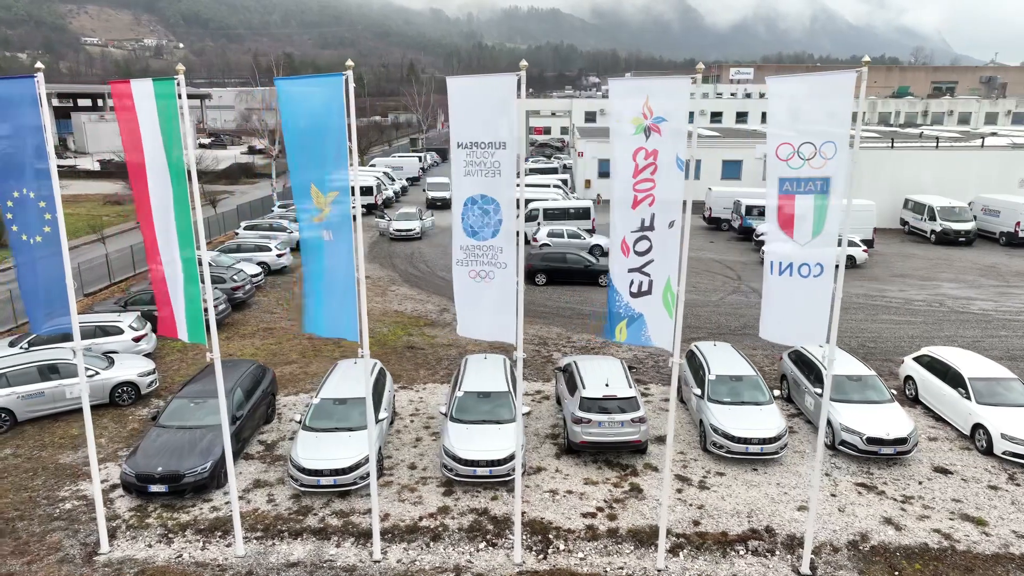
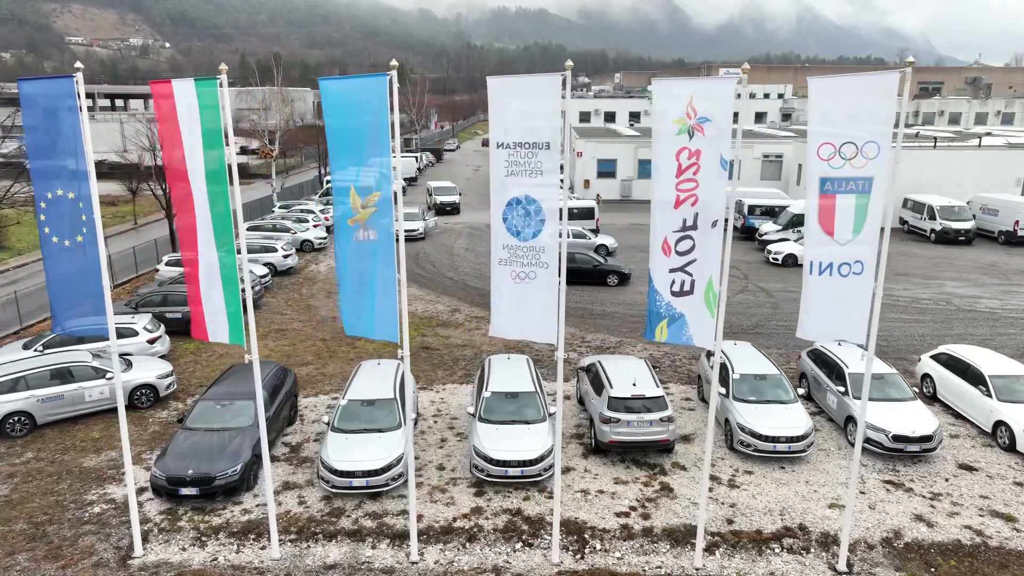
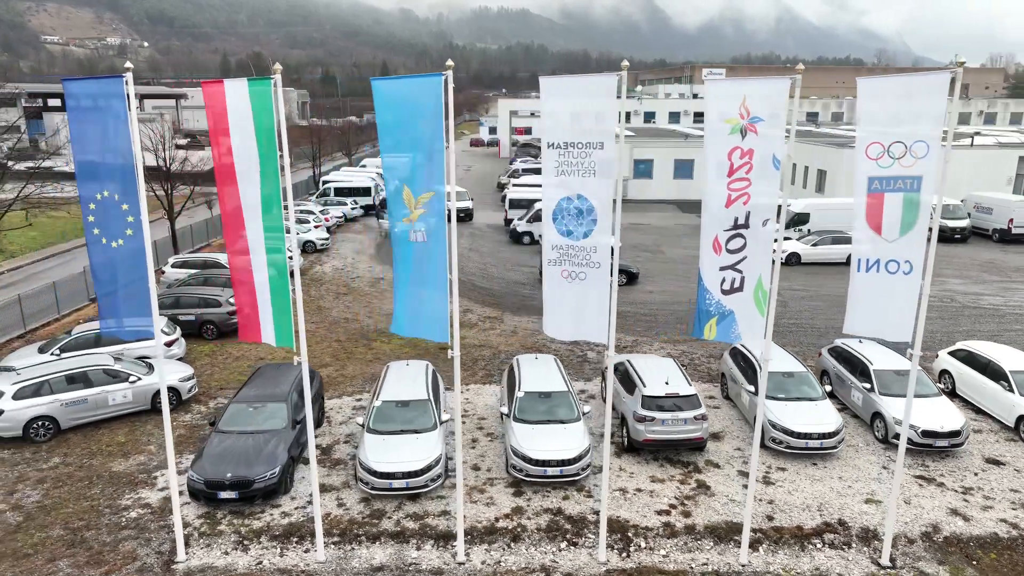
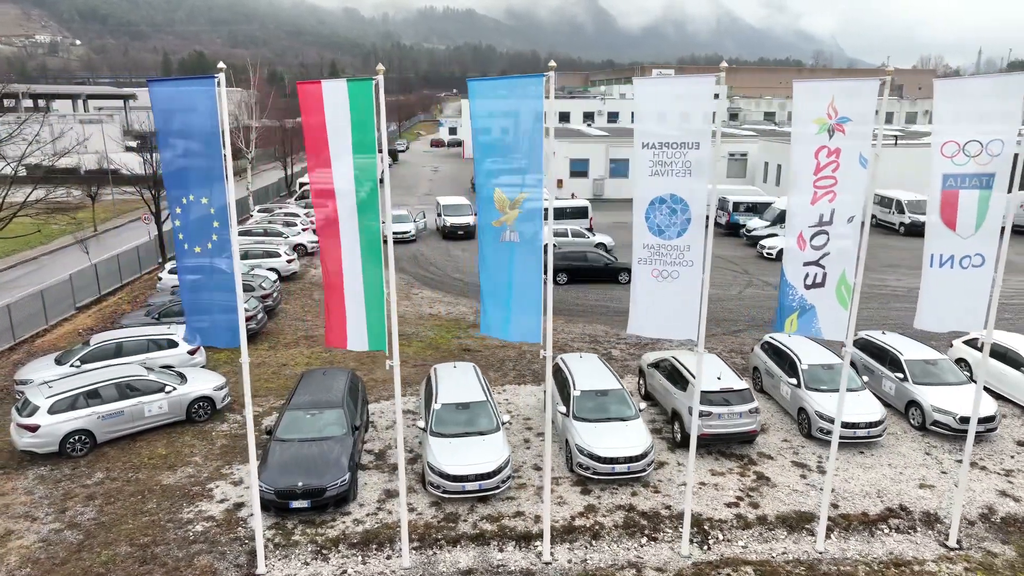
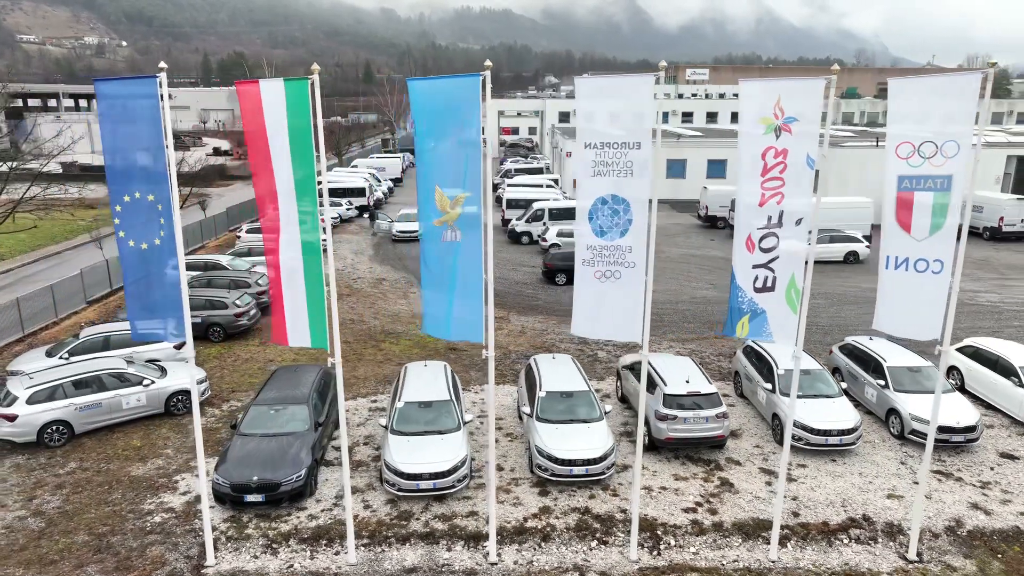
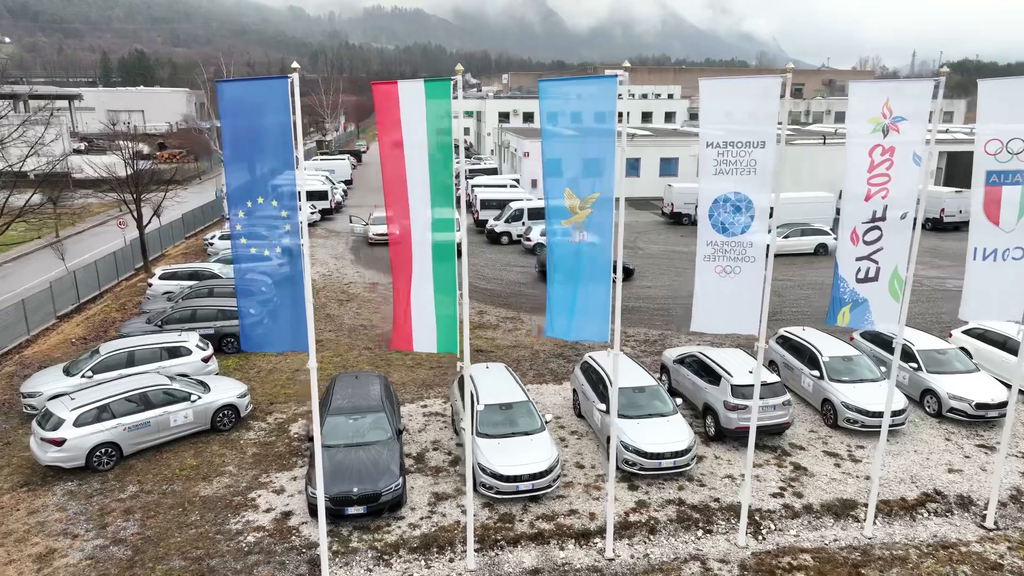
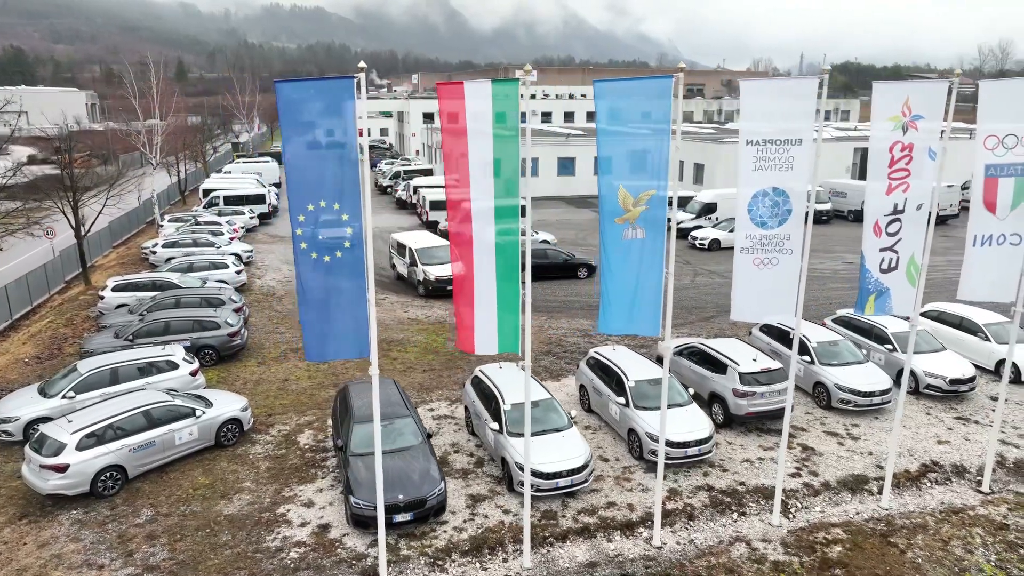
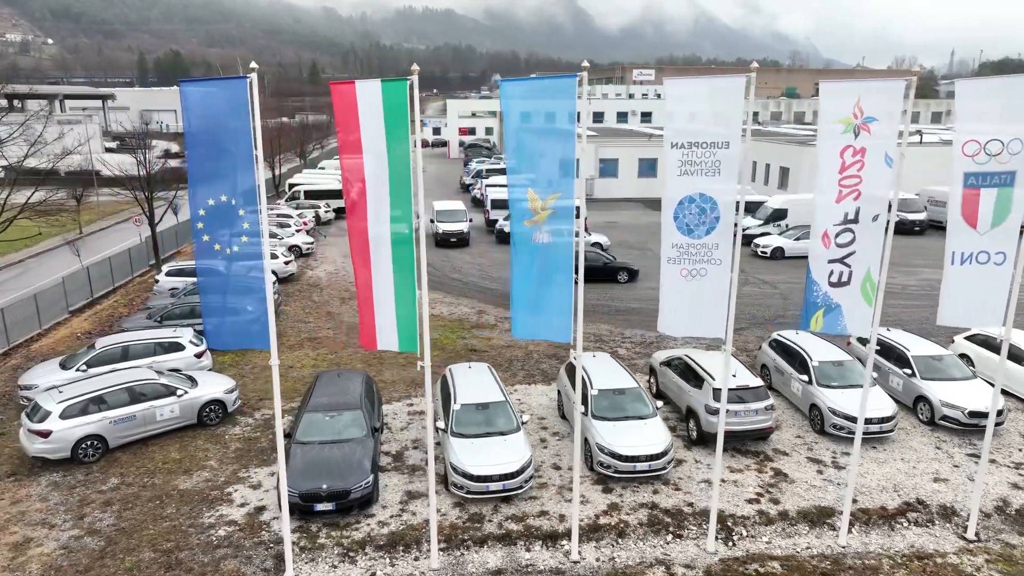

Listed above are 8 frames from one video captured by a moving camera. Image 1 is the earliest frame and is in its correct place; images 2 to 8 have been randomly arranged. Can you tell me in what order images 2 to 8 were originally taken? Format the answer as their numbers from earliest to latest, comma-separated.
2, 3, 5, 4, 8, 6, 7
